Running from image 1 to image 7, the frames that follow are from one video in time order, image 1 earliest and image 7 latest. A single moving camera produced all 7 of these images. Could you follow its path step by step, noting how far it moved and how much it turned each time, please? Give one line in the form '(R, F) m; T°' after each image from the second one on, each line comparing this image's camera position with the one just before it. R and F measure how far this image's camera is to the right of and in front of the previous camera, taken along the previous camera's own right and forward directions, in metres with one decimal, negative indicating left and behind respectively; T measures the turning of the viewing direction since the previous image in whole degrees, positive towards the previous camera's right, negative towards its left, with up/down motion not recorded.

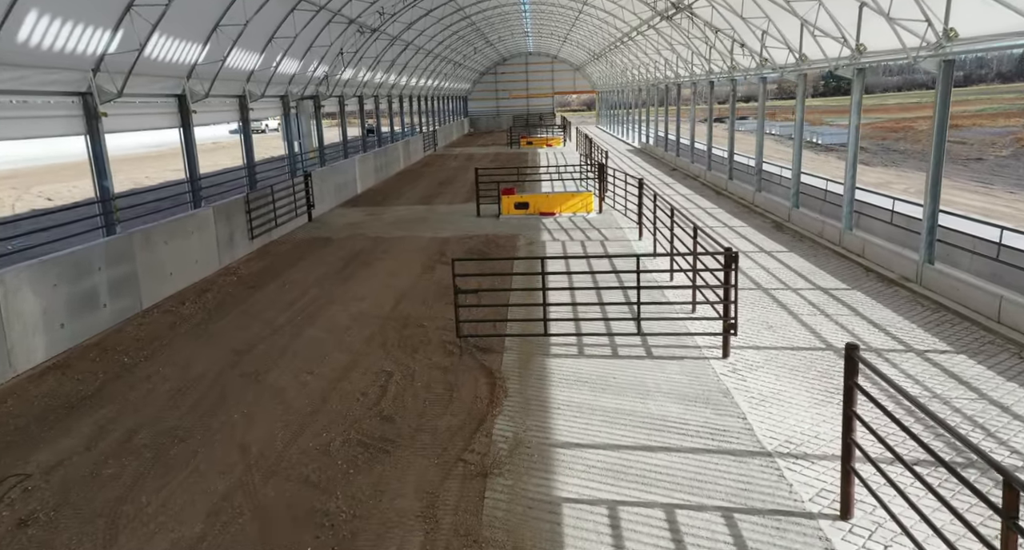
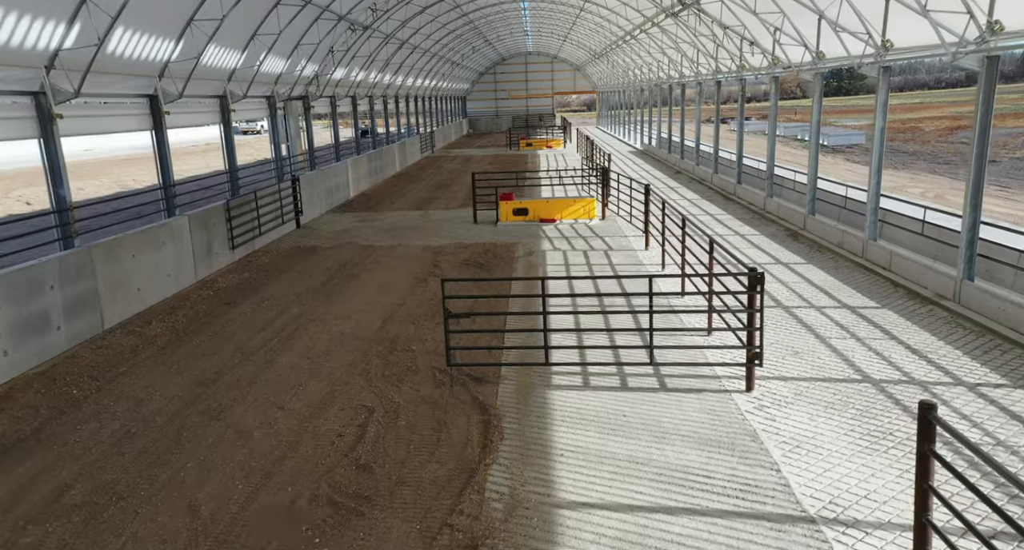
(0.0, +0.9) m; 0°
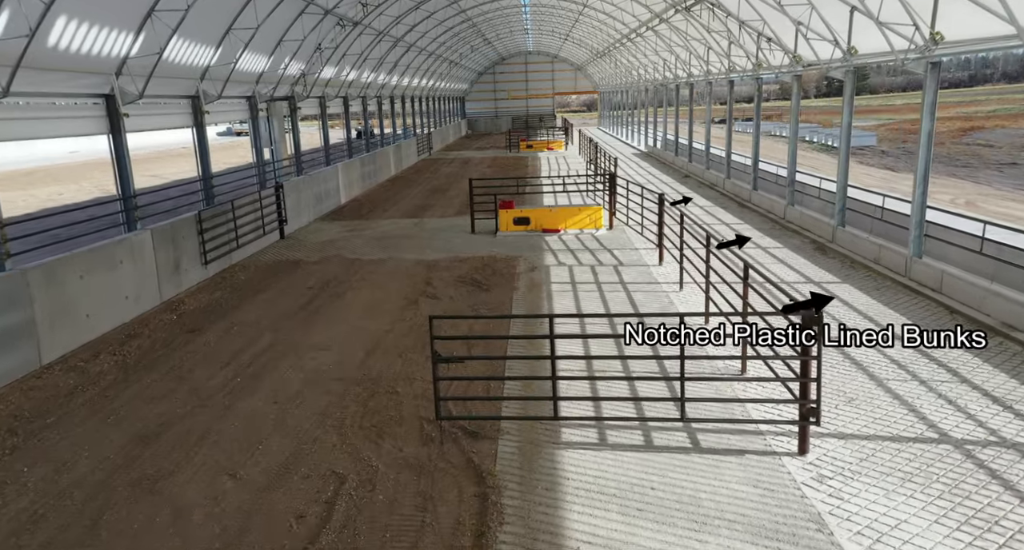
(0.0, +1.2) m; 0°
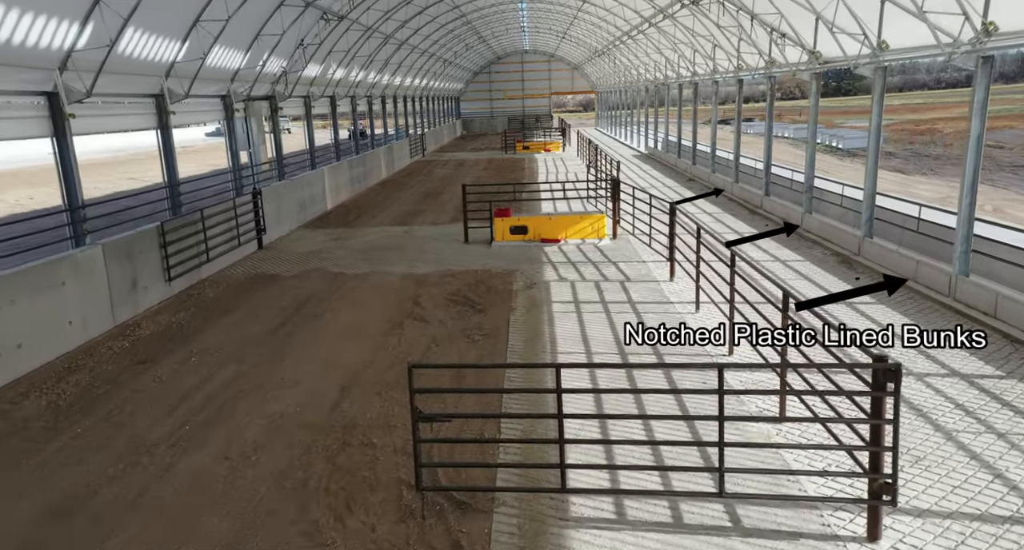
(0.0, +1.1) m; 0°
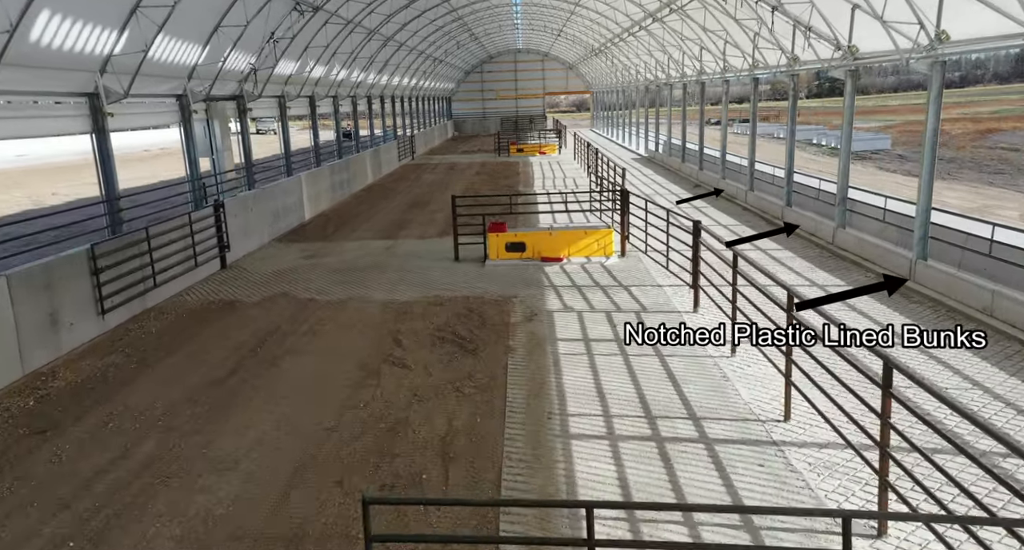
(-0.1, +1.7) m; +1°
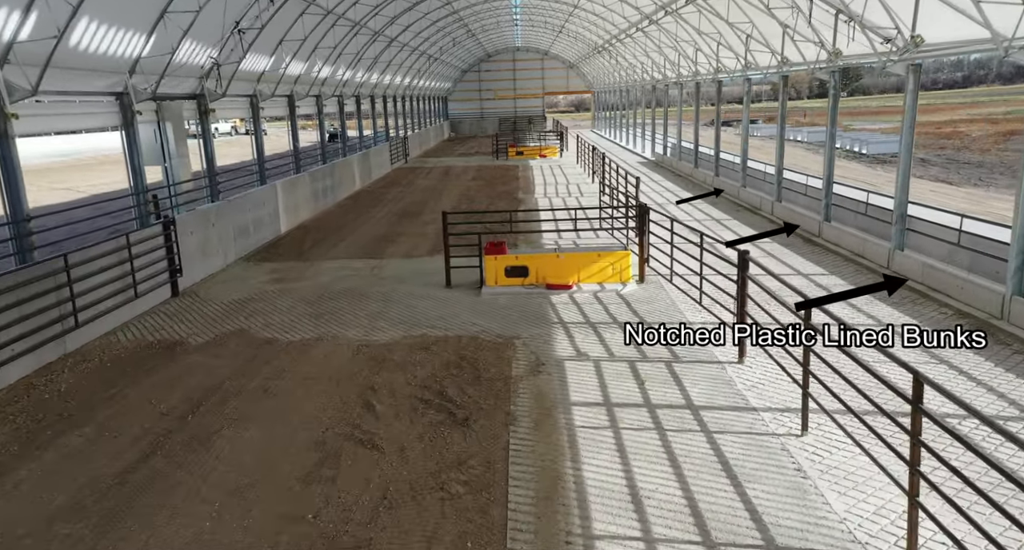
(0.0, +1.9) m; 0°
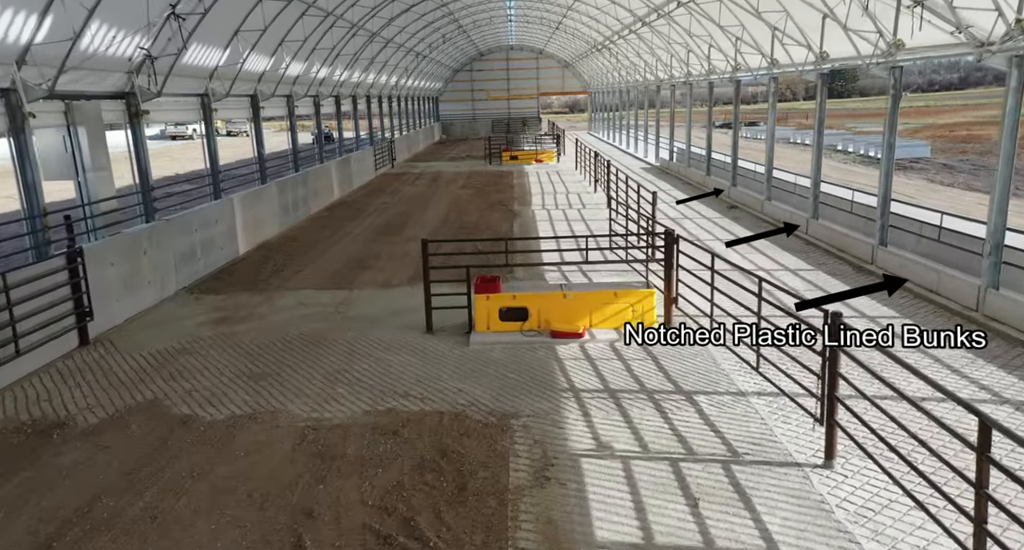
(0.0, +2.3) m; +1°
